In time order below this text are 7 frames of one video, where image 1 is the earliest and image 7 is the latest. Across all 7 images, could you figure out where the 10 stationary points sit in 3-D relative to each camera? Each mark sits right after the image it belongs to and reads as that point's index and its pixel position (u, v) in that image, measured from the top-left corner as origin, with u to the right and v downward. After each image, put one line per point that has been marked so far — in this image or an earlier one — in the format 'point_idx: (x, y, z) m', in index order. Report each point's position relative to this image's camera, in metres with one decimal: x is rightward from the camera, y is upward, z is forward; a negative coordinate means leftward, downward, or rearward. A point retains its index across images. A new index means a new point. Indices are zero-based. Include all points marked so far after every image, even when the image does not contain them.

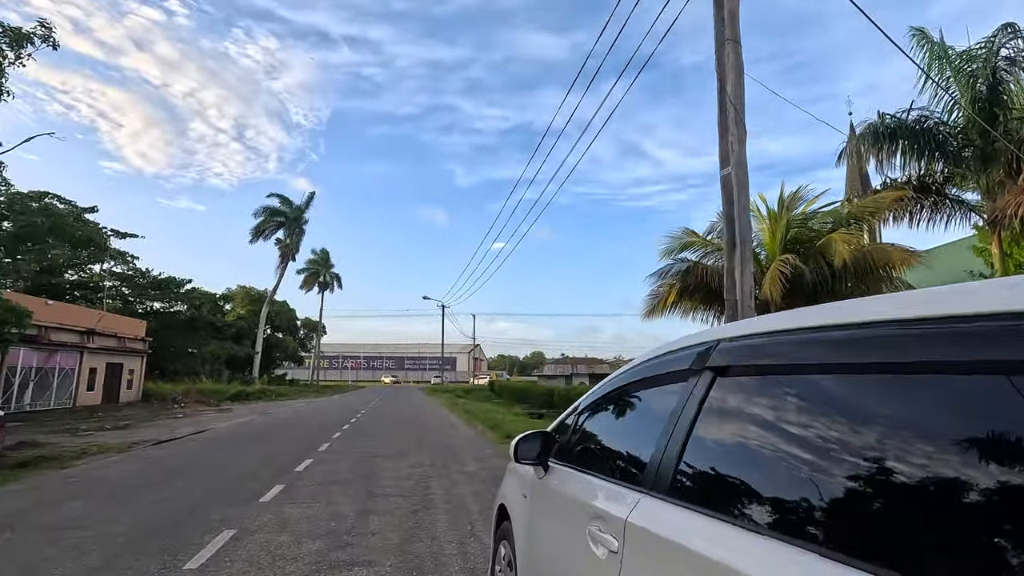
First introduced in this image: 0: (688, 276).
0: (+4.5, +0.3, +13.1) m
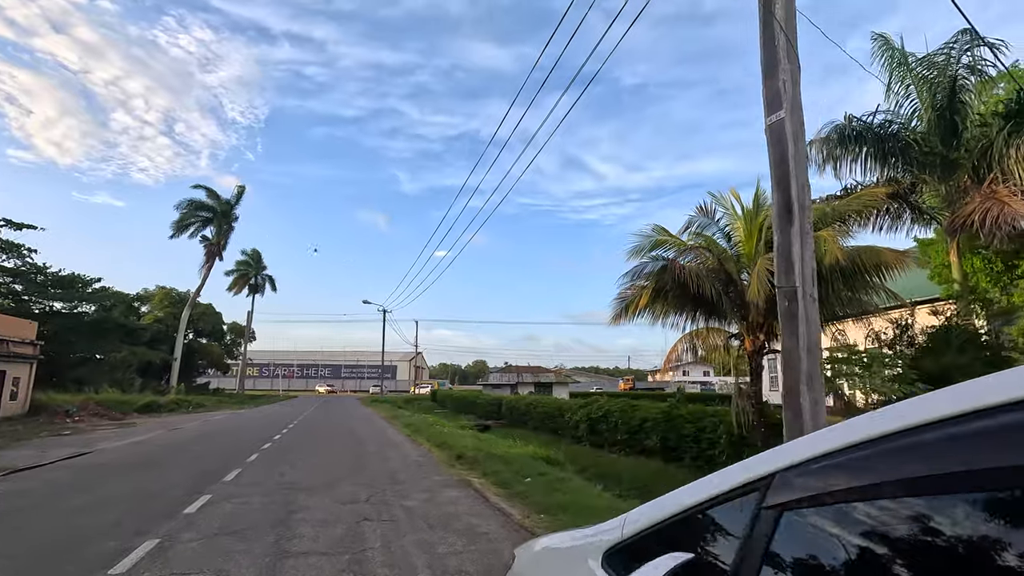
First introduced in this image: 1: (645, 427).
0: (+3.5, +0.3, +11.9) m
1: (+4.2, -4.4, +16.9) m
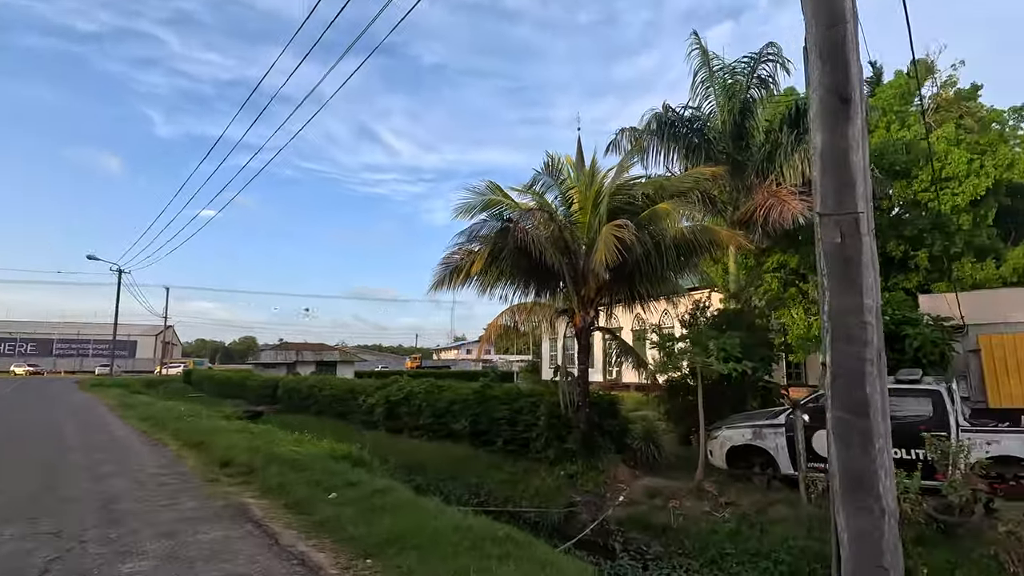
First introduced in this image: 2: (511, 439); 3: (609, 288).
0: (-0.1, +1.0, +10.5) m
1: (-1.7, -3.5, +15.4) m
2: (0.0, -3.8, +13.4) m
3: (+2.0, 0.0, +10.8) m
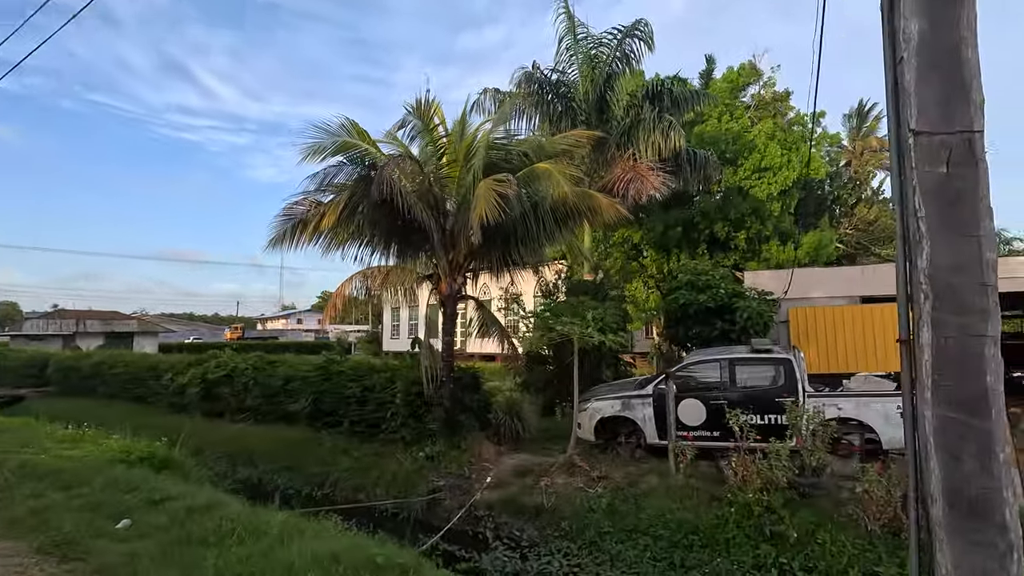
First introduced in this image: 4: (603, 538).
0: (-2.4, +1.6, +8.8) m
1: (-5.5, -2.5, +13.4) m
2: (-3.4, -2.9, +11.9) m
3: (-0.5, +0.7, +9.9) m
4: (+1.2, -3.3, +7.2) m
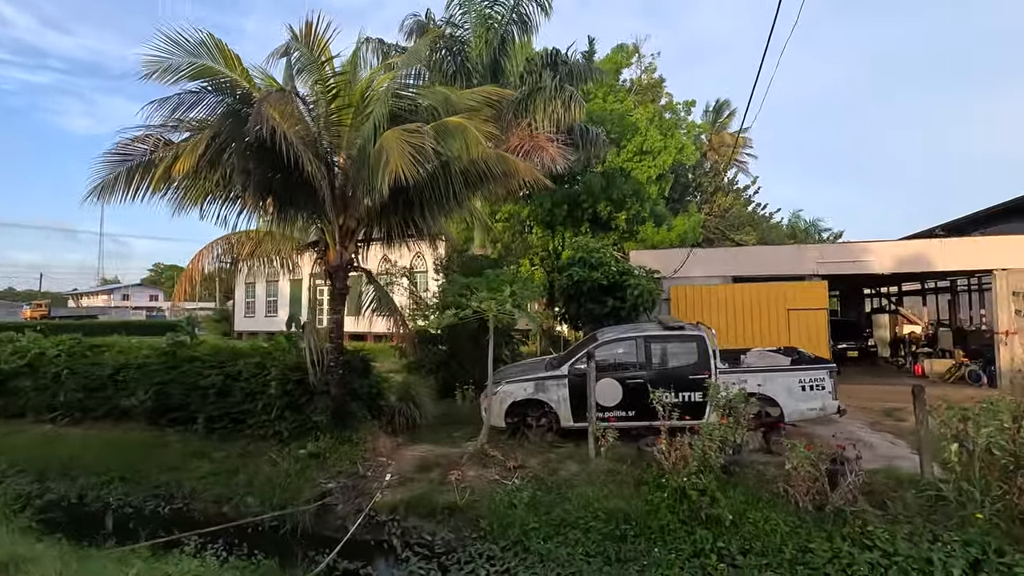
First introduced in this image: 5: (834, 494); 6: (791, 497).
0: (-3.6, +2.1, +7.0) m
1: (-7.8, -1.8, +10.8) m
2: (-5.4, -2.4, +10.0) m
3: (-2.1, +1.1, +8.5) m
4: (+0.2, -3.0, +6.5) m
5: (+3.6, -2.3, +6.0) m
6: (+3.2, -2.4, +6.1) m
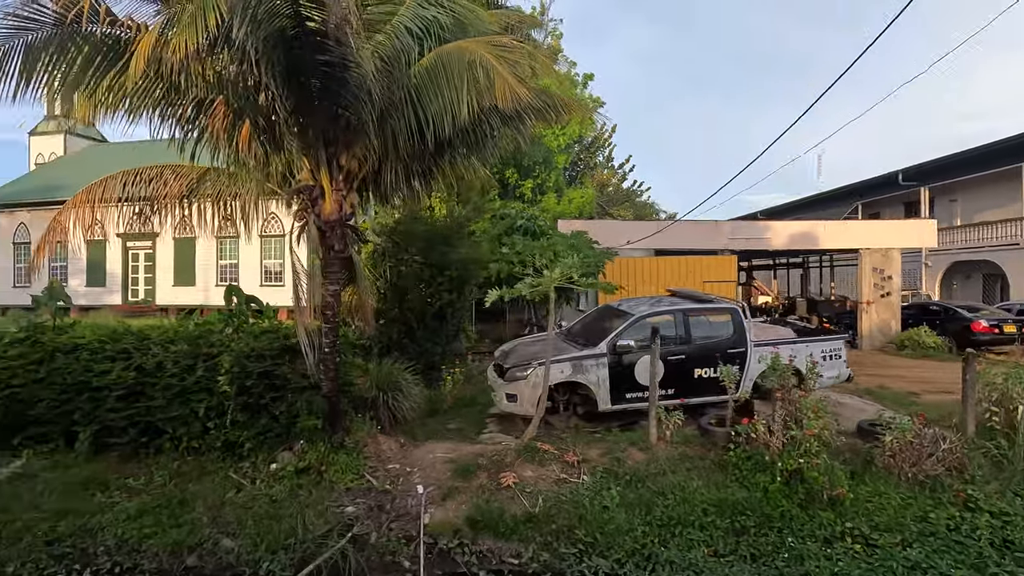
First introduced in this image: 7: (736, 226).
0: (-2.3, +2.5, +4.6) m
1: (-7.6, -1.2, +7.1) m
2: (-5.1, -1.8, +7.0) m
3: (-1.4, +1.6, +6.6) m
4: (+1.4, -2.6, +5.6) m
5: (+4.8, -2.0, +6.2) m
6: (+4.4, -2.1, +6.2) m
7: (+7.0, +1.9, +16.7) m
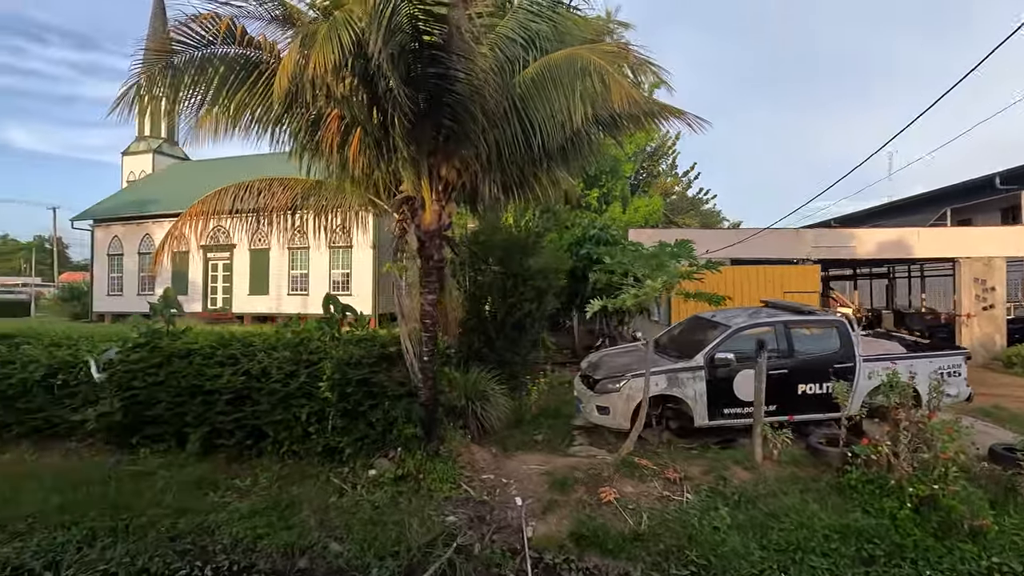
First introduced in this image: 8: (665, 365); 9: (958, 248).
0: (-1.3, +2.4, +4.7) m
1: (-6.3, -1.3, +7.6) m
2: (-3.8, -1.9, +7.4) m
3: (-0.2, +1.5, +6.6) m
4: (+2.5, -2.7, +5.3) m
5: (+5.9, -2.1, +5.5) m
6: (+5.5, -2.2, +5.6) m
7: (+9.1, +1.6, +15.9) m
8: (+2.1, -1.1, +7.5) m
9: (+13.0, +1.2, +15.7) m
